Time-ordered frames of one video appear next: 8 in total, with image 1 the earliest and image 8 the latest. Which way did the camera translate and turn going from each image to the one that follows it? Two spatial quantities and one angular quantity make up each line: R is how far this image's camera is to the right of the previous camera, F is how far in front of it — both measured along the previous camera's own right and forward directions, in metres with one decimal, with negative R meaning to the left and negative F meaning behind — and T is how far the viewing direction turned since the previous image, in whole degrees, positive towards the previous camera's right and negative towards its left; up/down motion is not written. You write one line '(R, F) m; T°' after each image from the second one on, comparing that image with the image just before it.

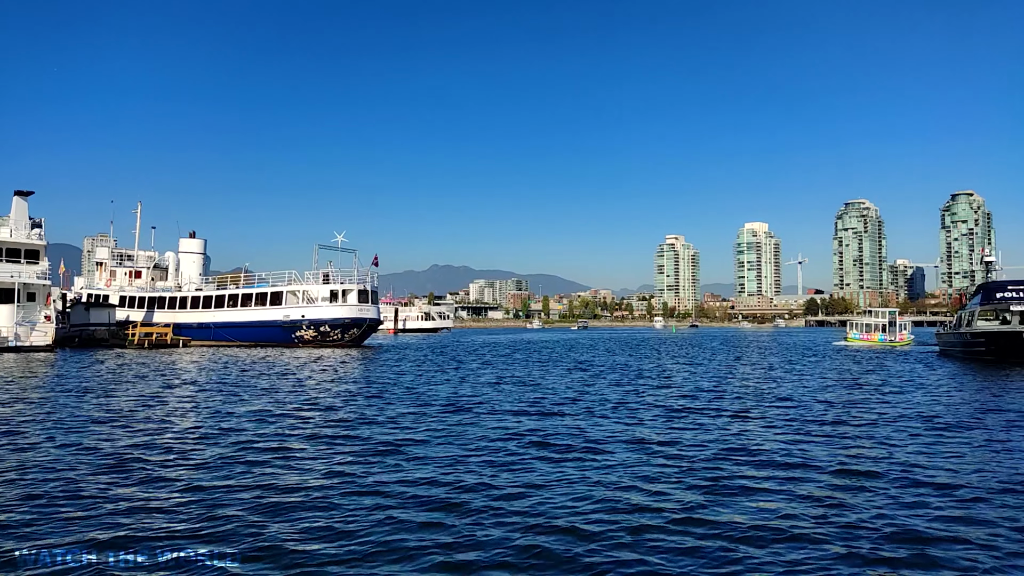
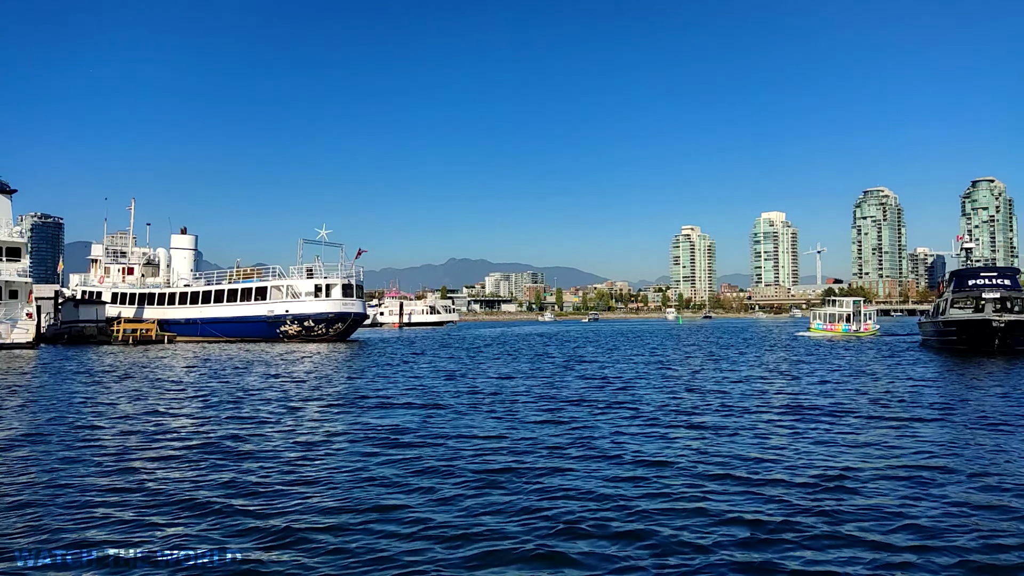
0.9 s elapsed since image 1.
(+2.2, -0.1) m; -1°
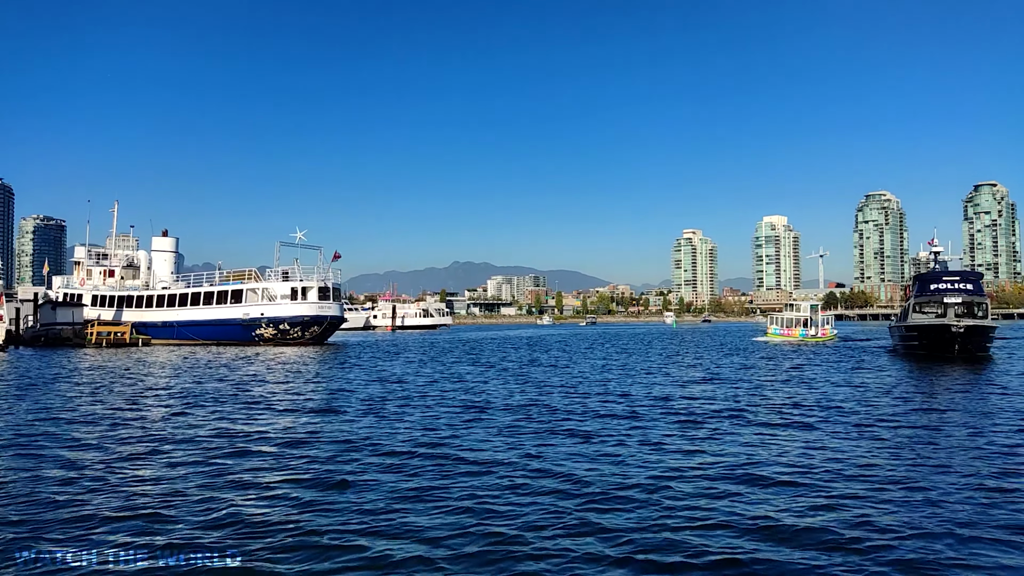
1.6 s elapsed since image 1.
(+1.8, -0.1) m; 0°
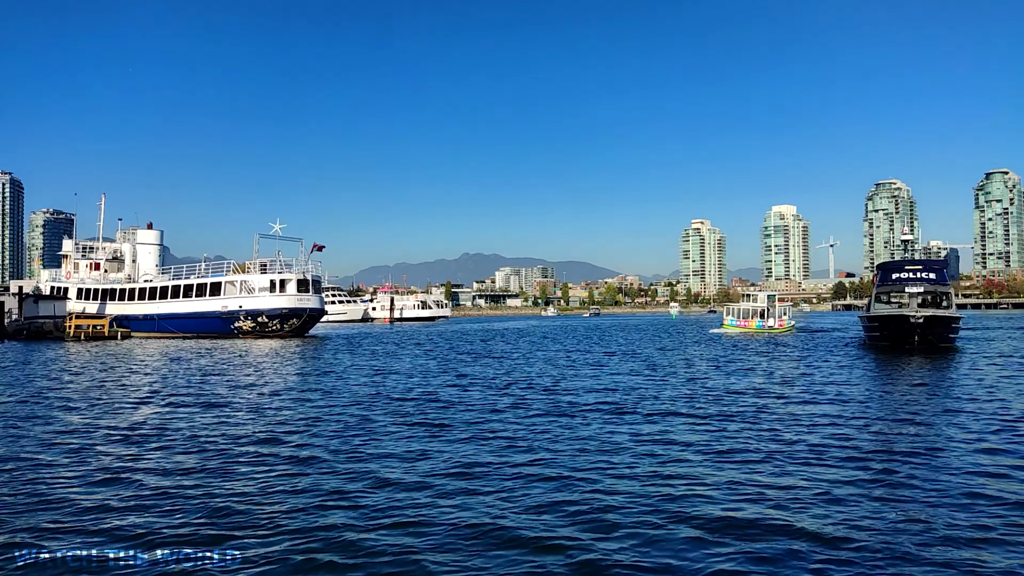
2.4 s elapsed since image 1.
(+2.1, -0.1) m; -1°
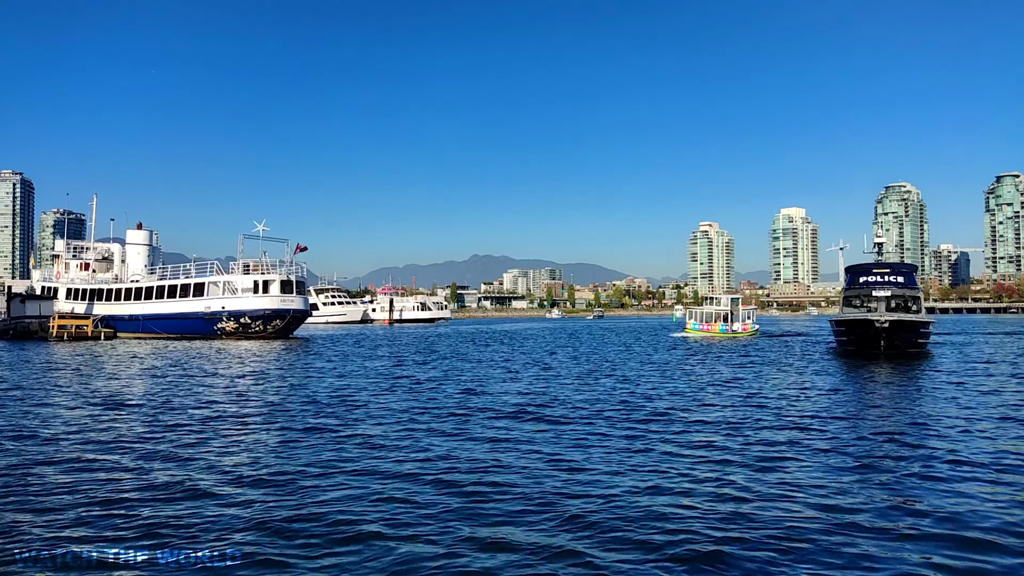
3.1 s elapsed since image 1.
(+1.8, -0.1) m; -1°
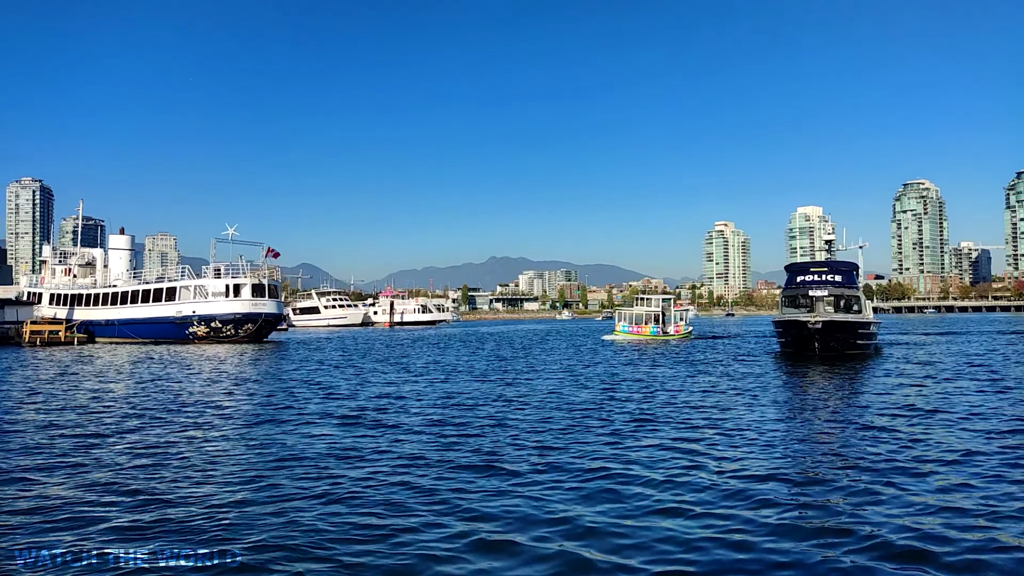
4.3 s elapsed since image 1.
(+3.4, -0.3) m; -1°
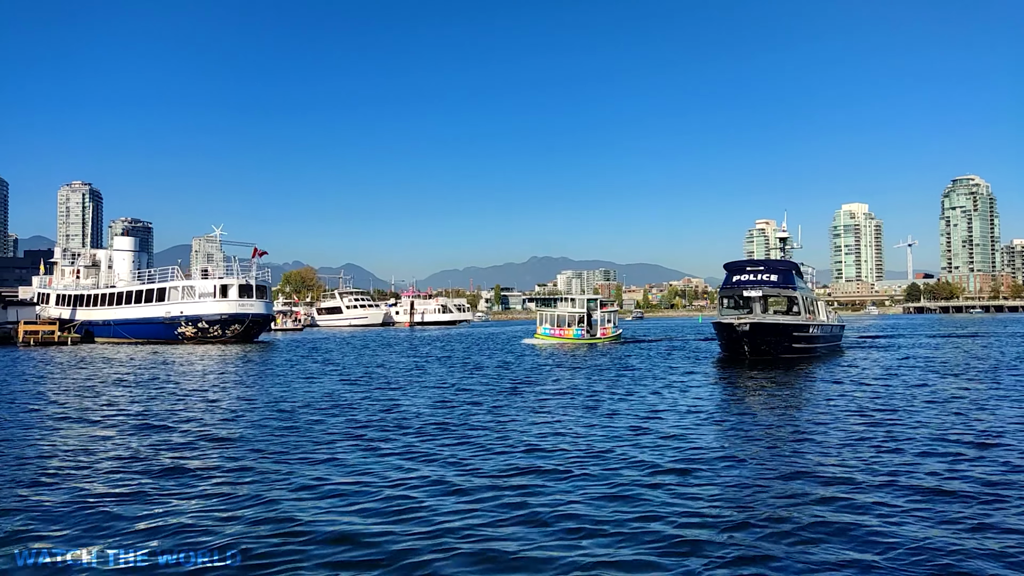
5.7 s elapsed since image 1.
(+4.2, -0.2) m; -3°
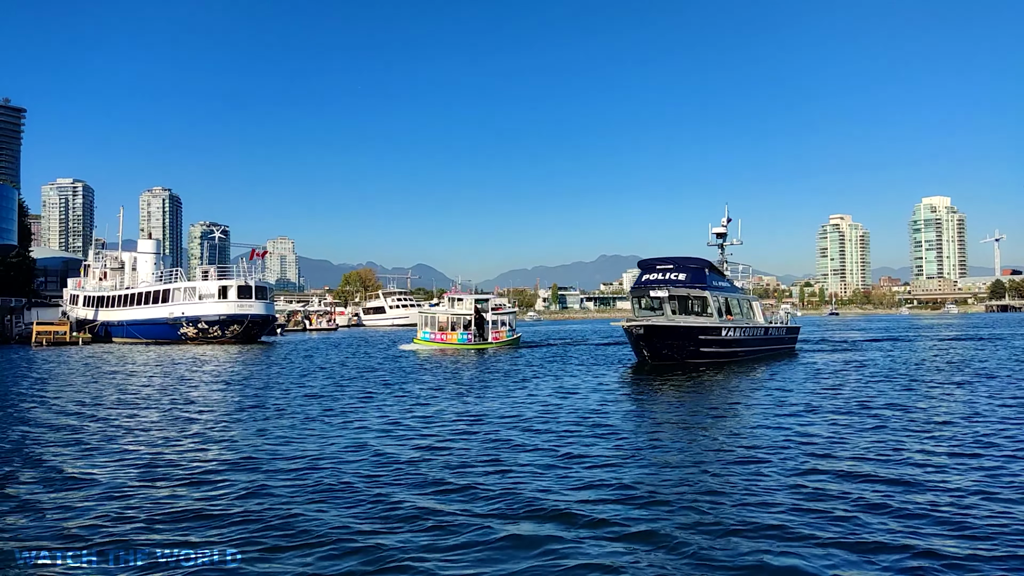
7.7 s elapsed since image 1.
(+6.1, -0.6) m; -5°
